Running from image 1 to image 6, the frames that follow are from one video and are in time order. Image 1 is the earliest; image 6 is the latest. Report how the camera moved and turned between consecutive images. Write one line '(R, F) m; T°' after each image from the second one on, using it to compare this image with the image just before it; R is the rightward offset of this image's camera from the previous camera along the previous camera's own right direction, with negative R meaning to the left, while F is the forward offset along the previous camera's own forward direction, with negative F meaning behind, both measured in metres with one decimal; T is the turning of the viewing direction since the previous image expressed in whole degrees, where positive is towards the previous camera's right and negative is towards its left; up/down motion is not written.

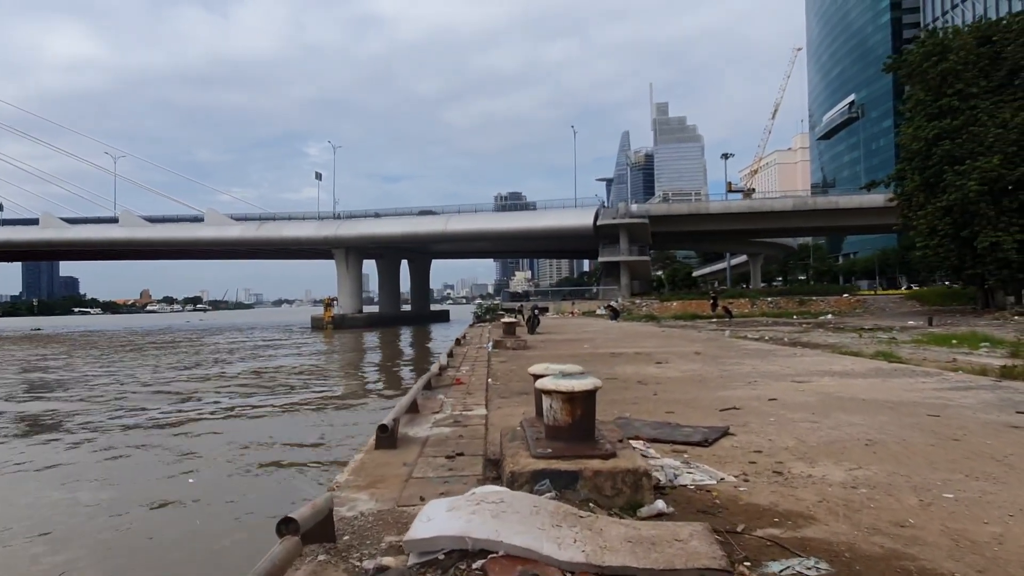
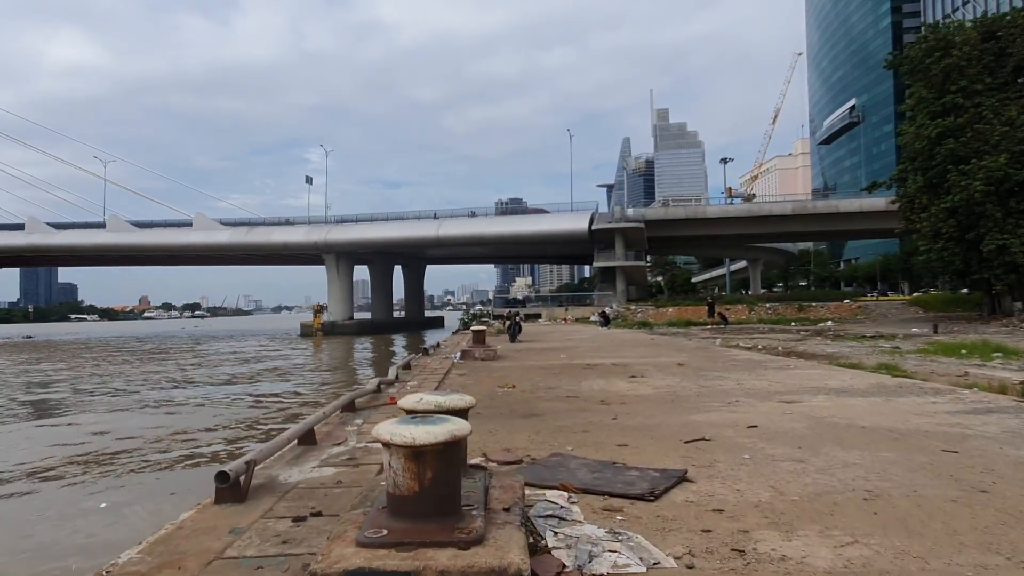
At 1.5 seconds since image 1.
(+0.8, +1.5) m; 0°
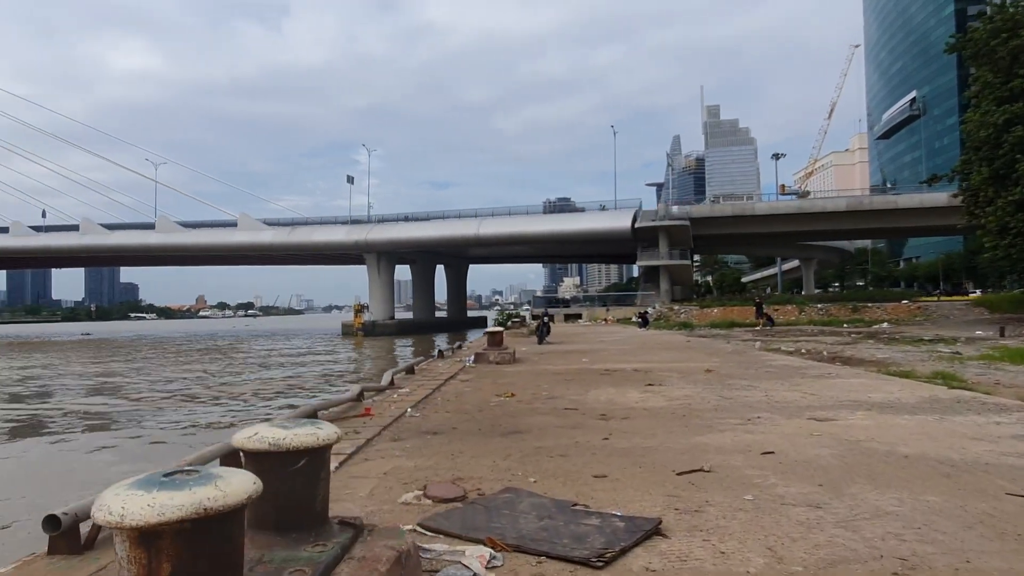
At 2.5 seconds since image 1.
(+0.7, +1.2) m; -4°
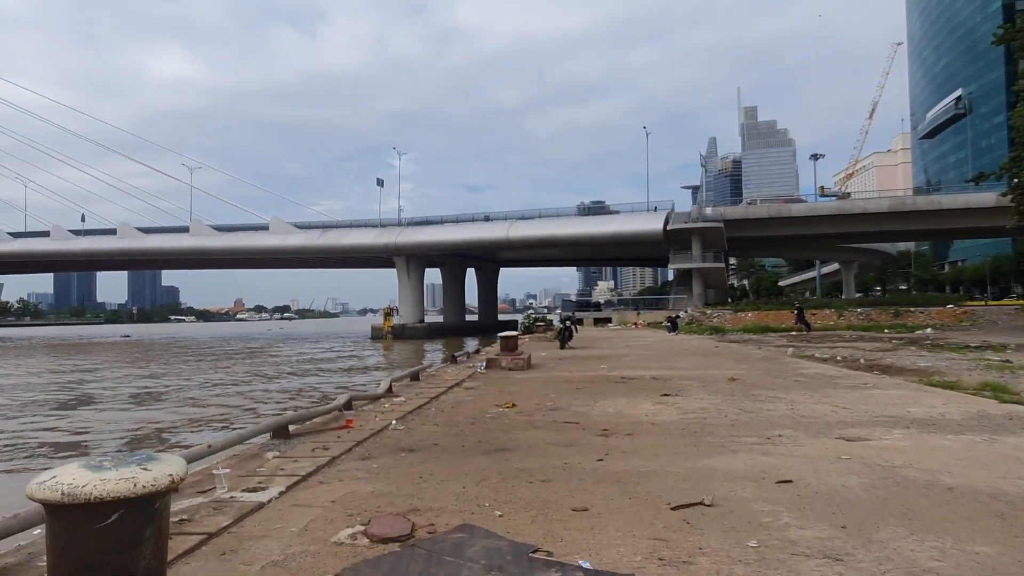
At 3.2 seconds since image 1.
(+0.5, +0.8) m; -3°
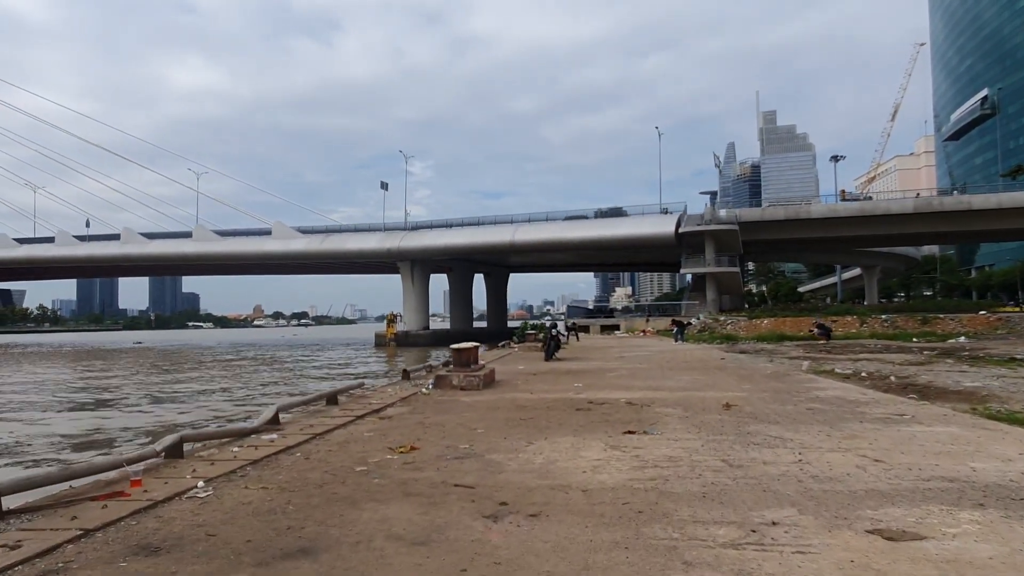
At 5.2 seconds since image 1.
(+1.2, +2.7) m; -1°
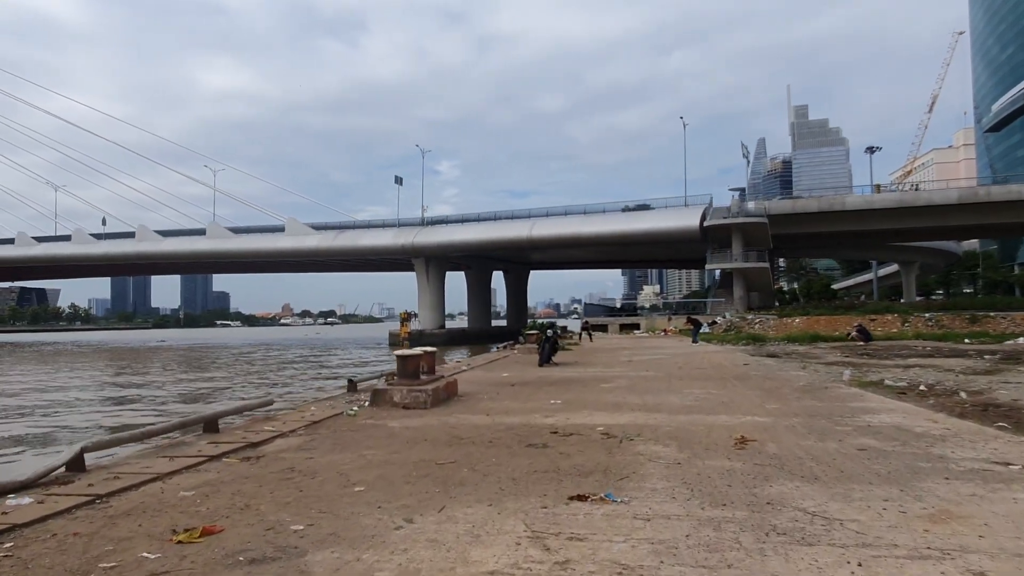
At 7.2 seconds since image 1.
(+1.1, +2.8) m; -2°
